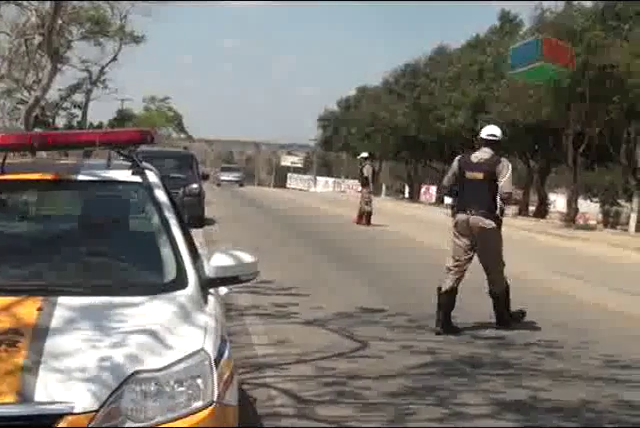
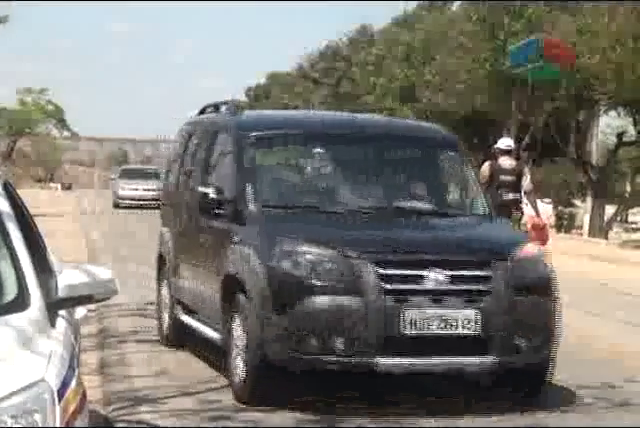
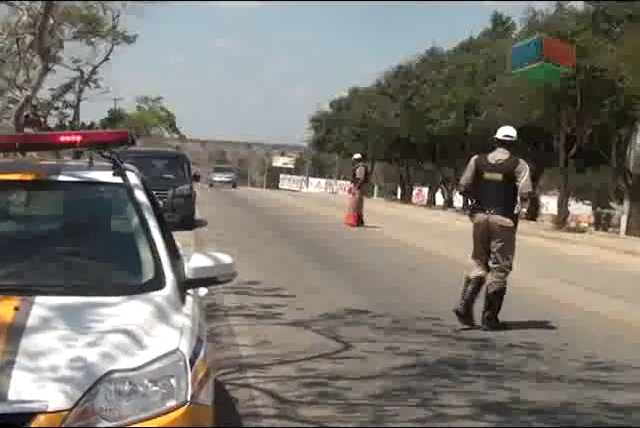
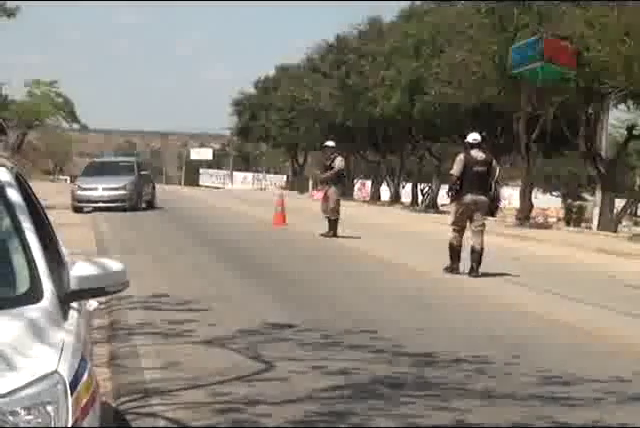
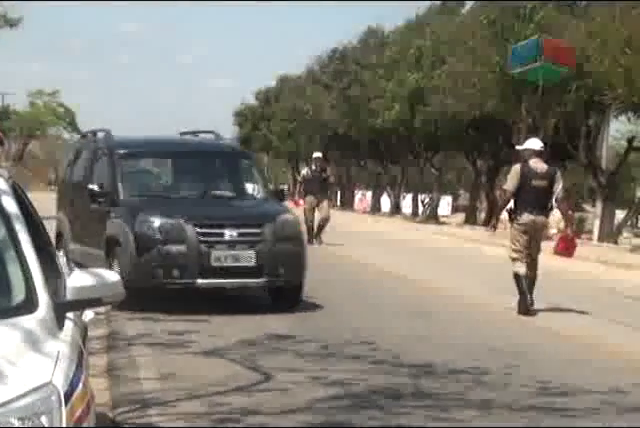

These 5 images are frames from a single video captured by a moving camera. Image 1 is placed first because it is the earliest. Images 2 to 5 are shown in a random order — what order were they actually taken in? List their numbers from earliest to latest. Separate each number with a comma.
3, 5, 2, 4
